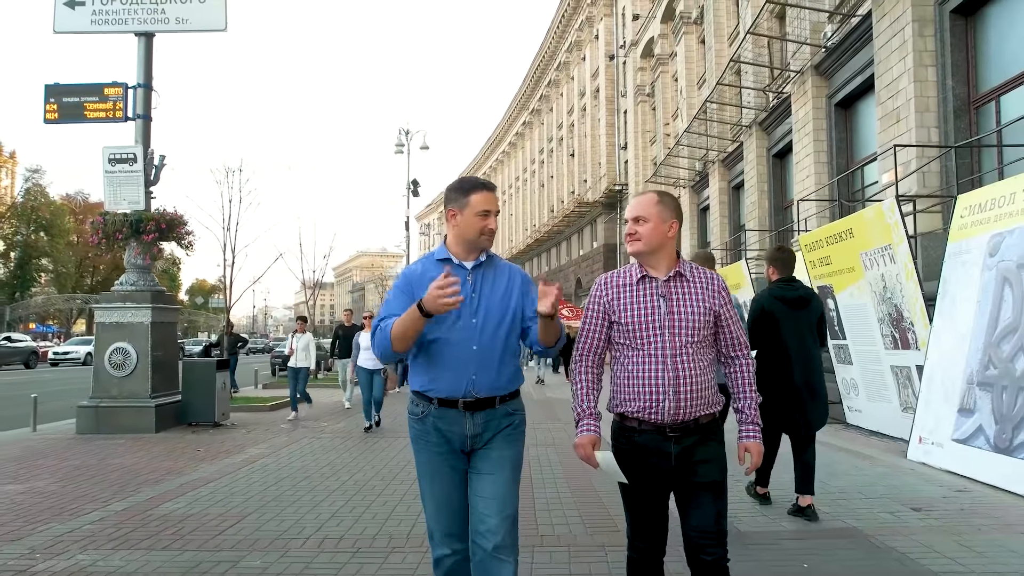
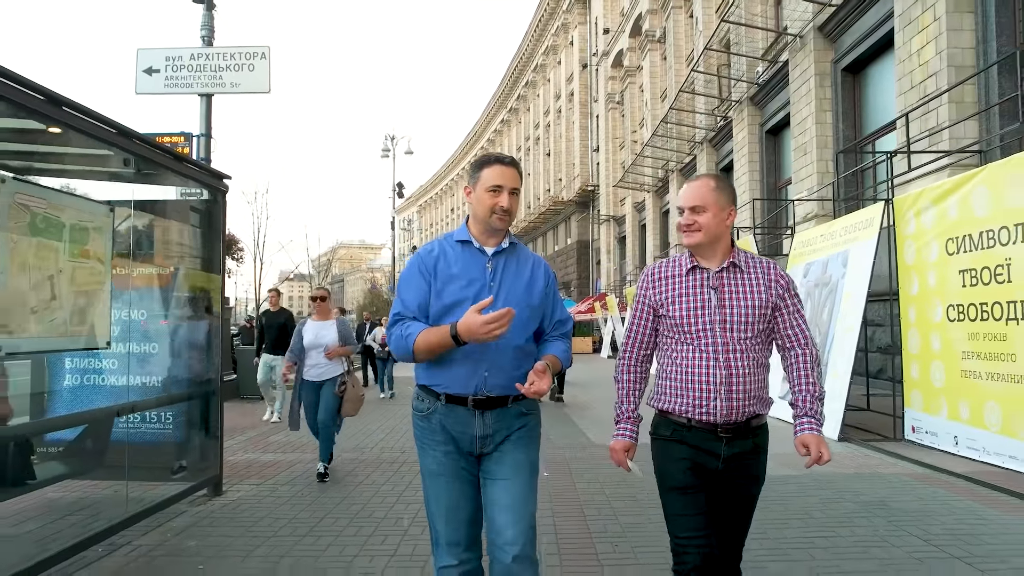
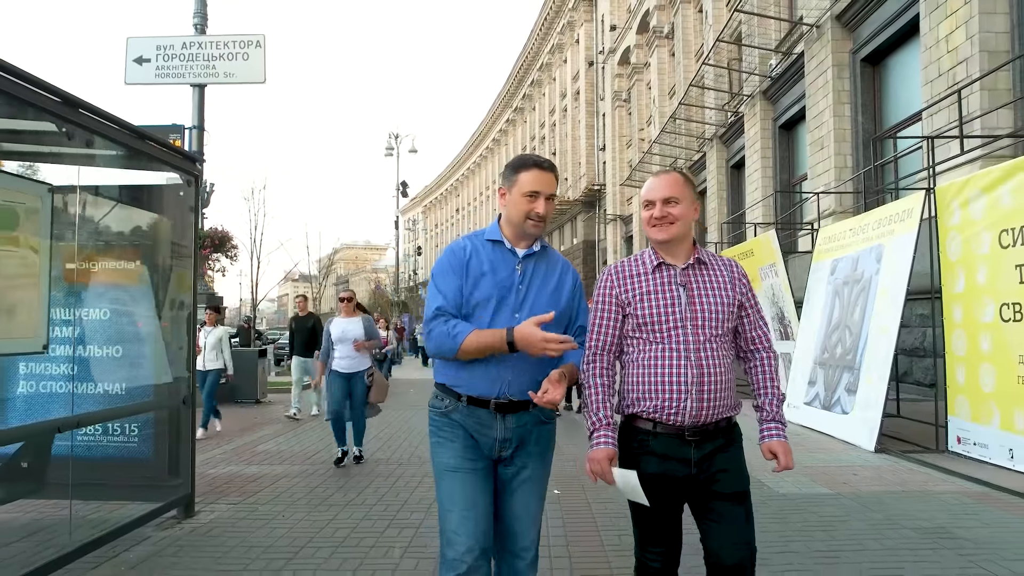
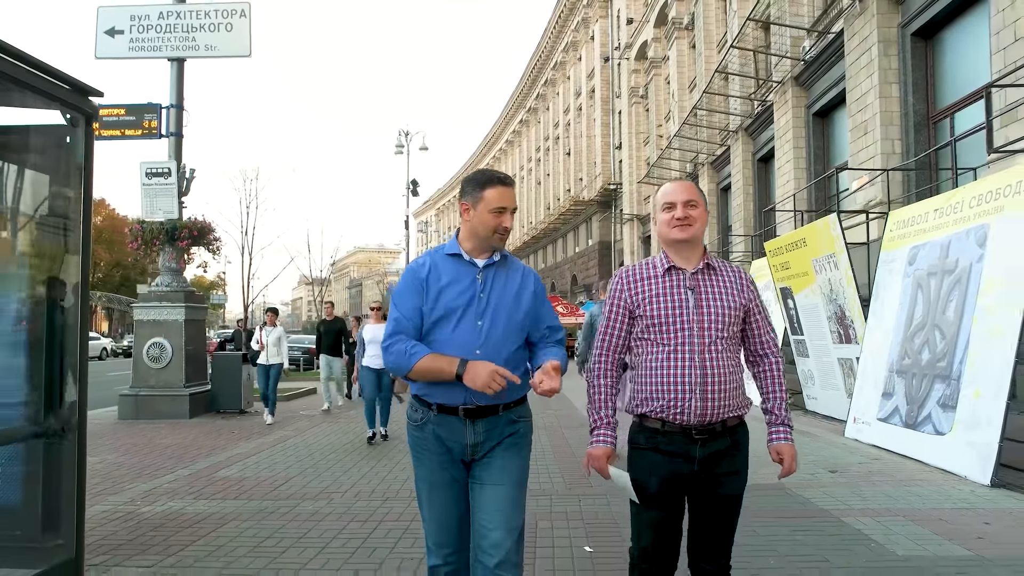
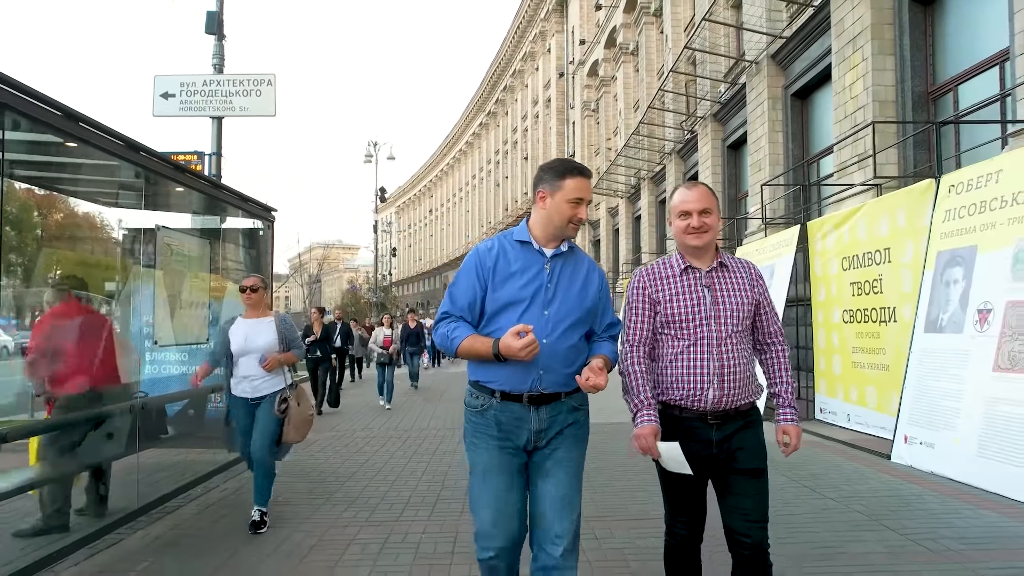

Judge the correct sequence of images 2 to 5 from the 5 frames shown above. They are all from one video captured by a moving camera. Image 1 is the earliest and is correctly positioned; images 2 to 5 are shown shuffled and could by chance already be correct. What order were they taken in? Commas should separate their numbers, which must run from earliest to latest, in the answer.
4, 3, 2, 5
